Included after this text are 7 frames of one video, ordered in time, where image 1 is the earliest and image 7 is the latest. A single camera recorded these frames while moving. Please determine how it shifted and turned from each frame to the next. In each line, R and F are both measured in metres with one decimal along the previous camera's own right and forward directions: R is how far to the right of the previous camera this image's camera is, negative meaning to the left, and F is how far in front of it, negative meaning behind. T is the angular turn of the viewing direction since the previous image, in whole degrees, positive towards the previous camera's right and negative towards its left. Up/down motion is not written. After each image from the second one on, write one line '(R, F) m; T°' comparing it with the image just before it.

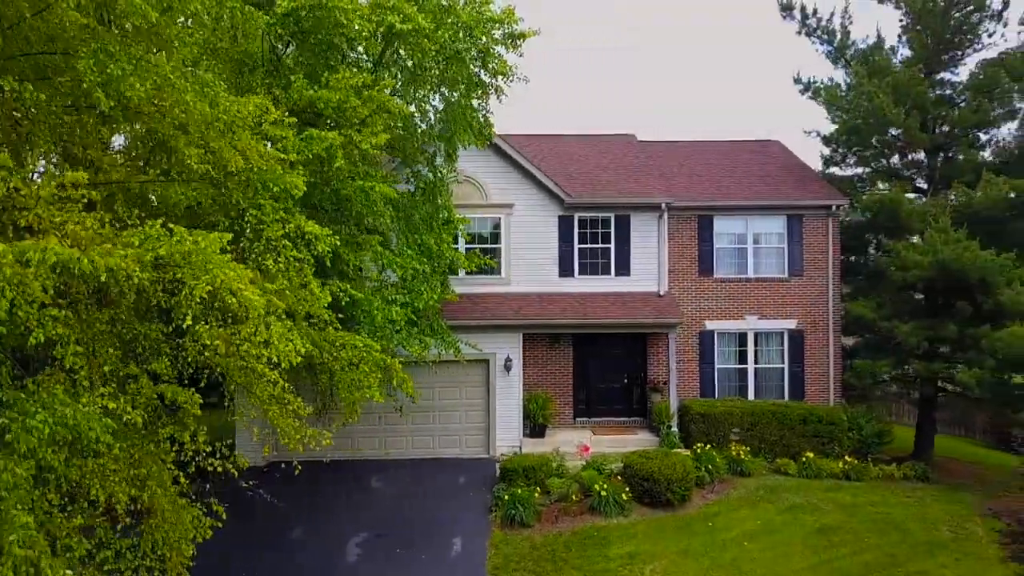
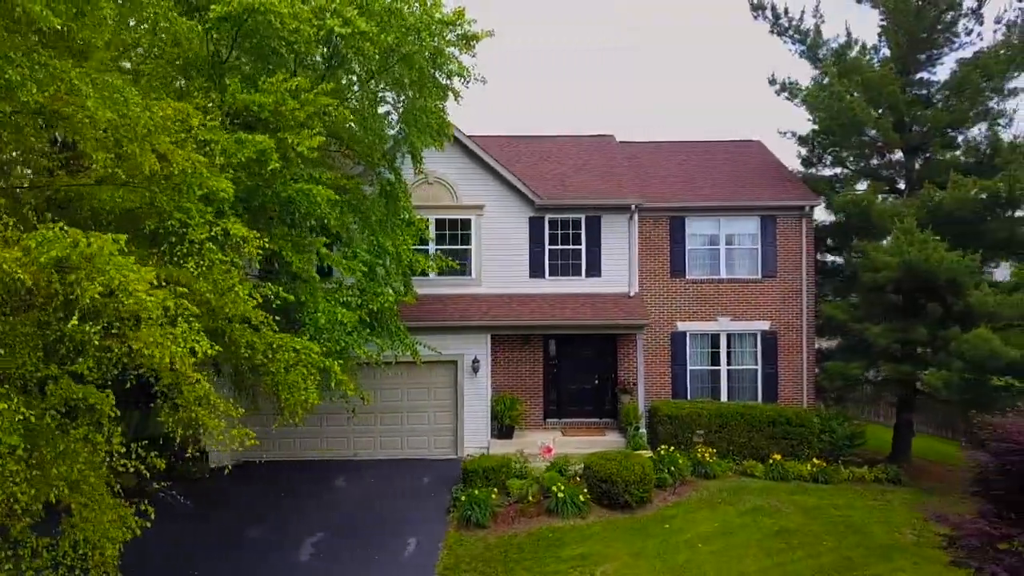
(+0.9, 0.0) m; -1°
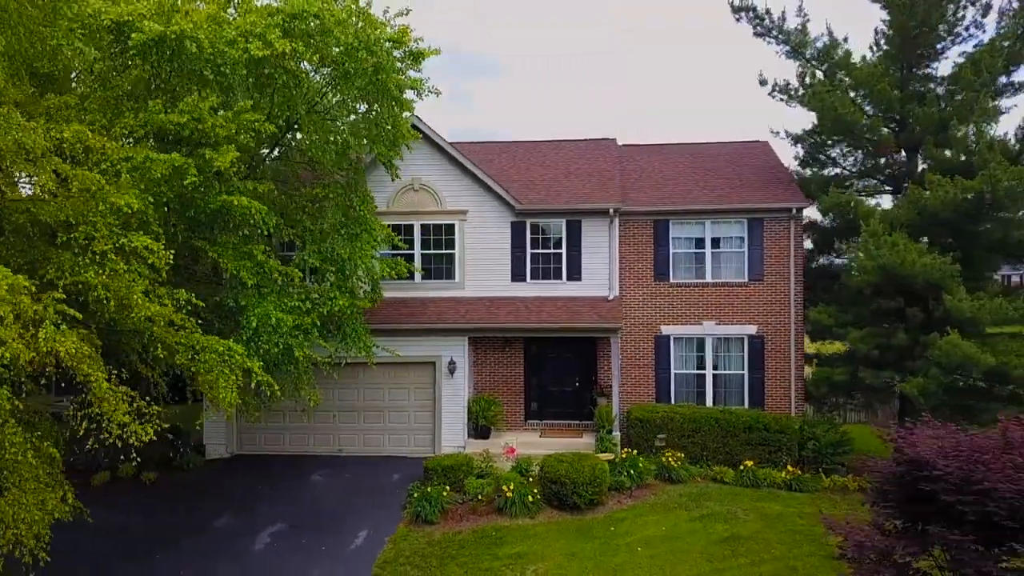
(+2.2, -0.2) m; -6°
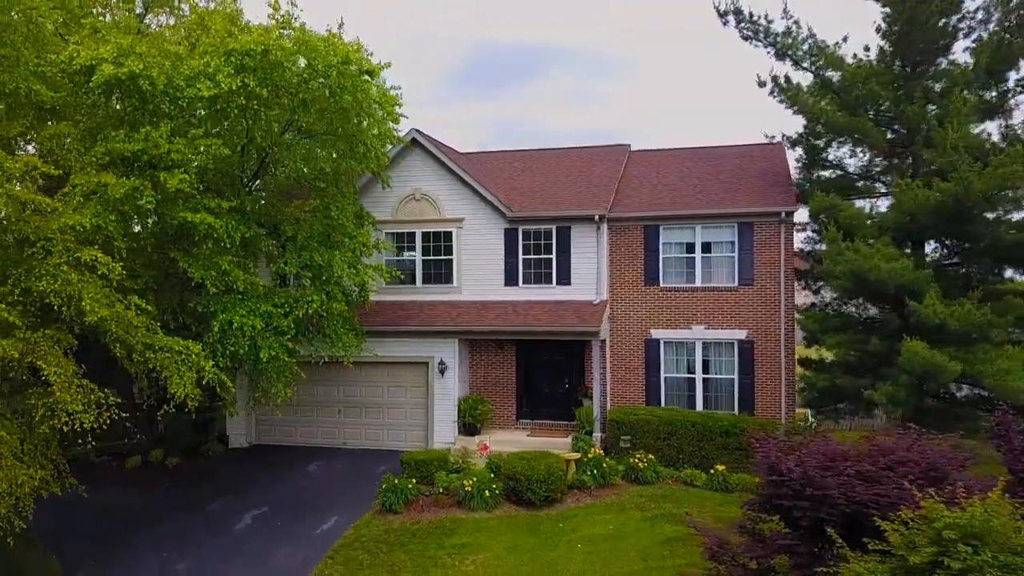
(+2.6, -0.5) m; -8°
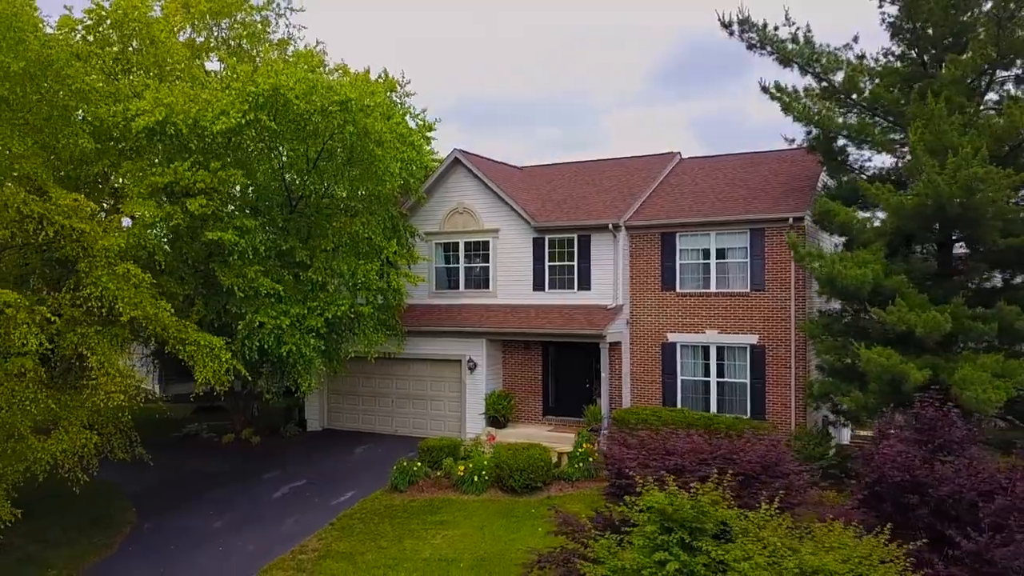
(+3.6, -0.9) m; -13°
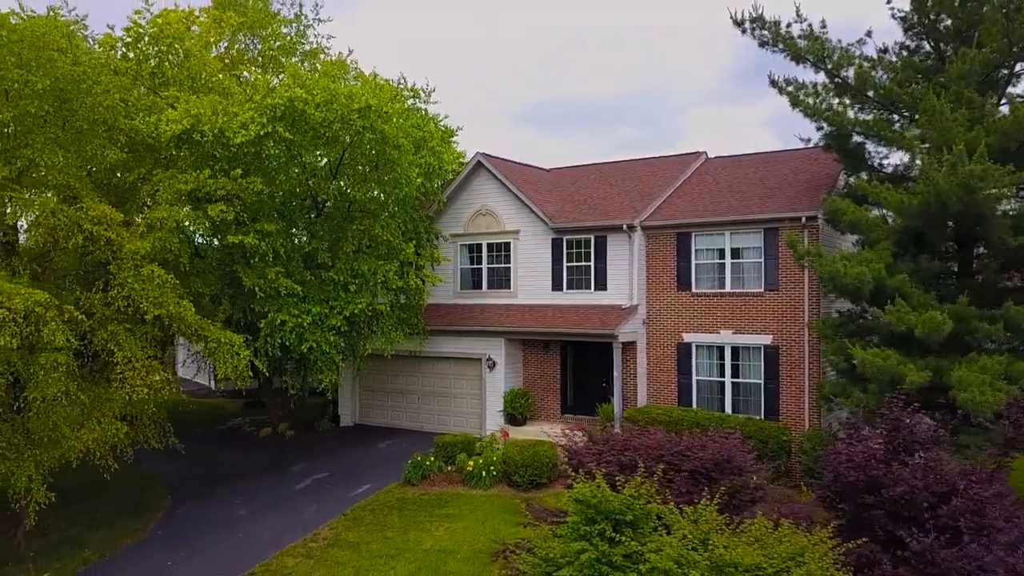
(+1.2, -0.3) m; -5°
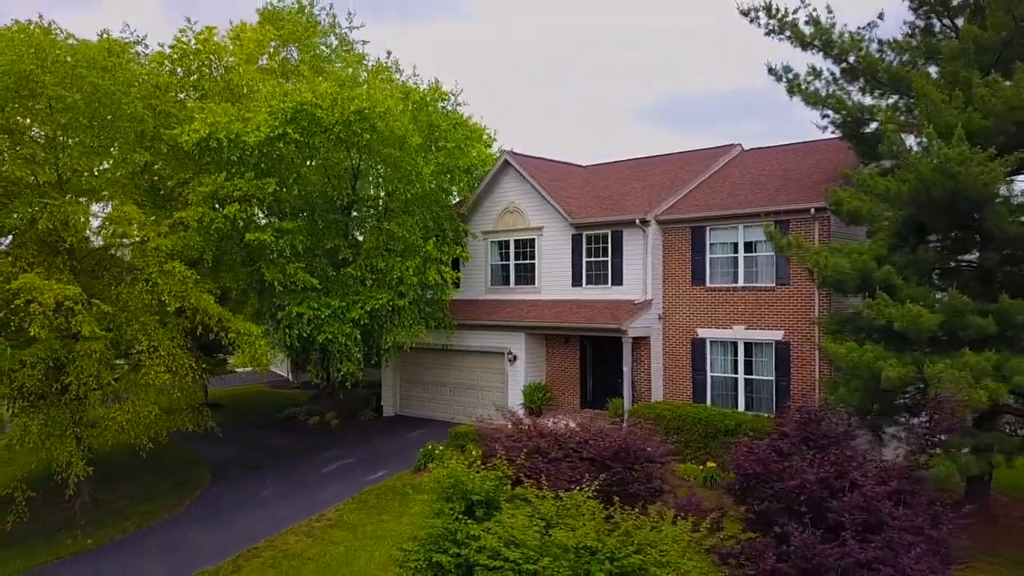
(+2.2, -0.2) m; -8°
